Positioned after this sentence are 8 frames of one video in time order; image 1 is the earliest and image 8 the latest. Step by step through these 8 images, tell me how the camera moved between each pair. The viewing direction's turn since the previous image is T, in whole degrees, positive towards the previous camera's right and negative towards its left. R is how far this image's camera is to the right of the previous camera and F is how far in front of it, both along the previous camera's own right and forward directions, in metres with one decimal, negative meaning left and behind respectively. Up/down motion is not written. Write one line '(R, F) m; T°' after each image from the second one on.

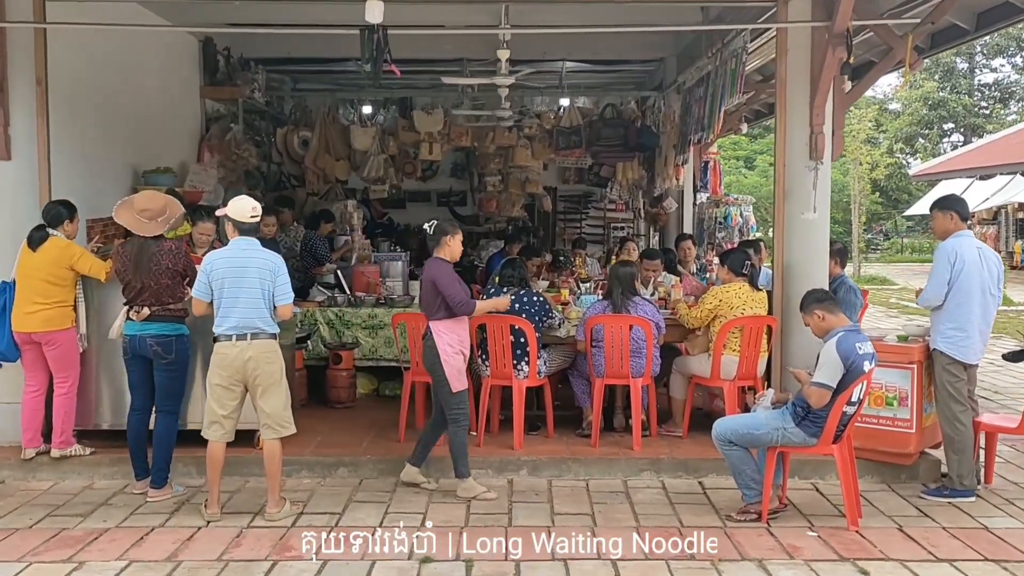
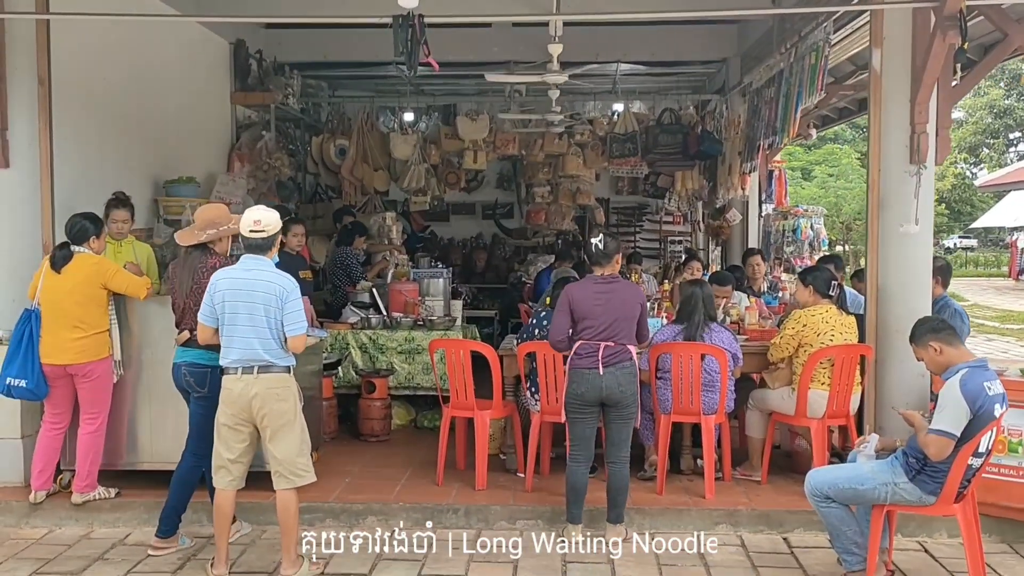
(0.0, +0.5) m; -3°
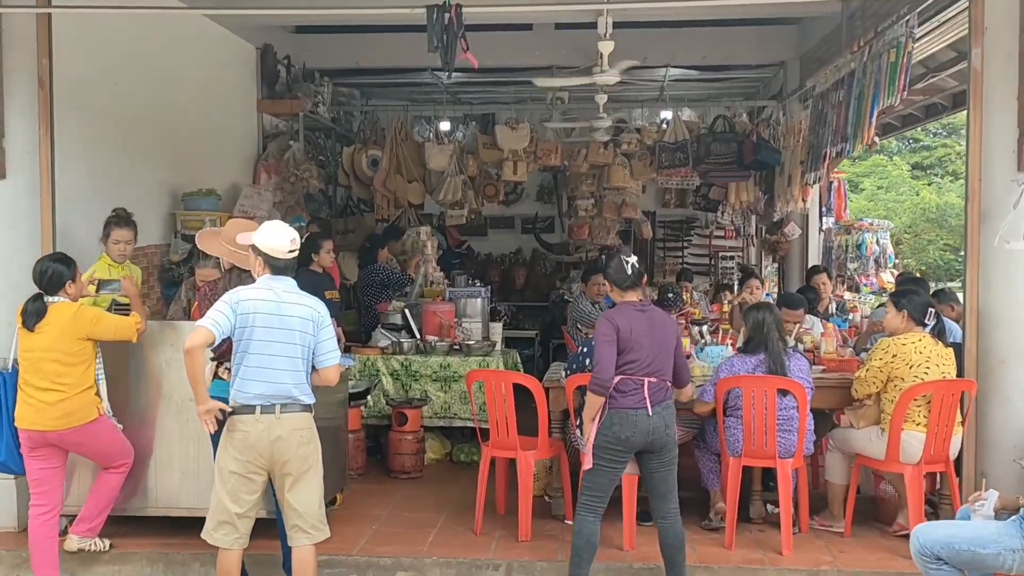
(0.0, +0.4) m; -2°
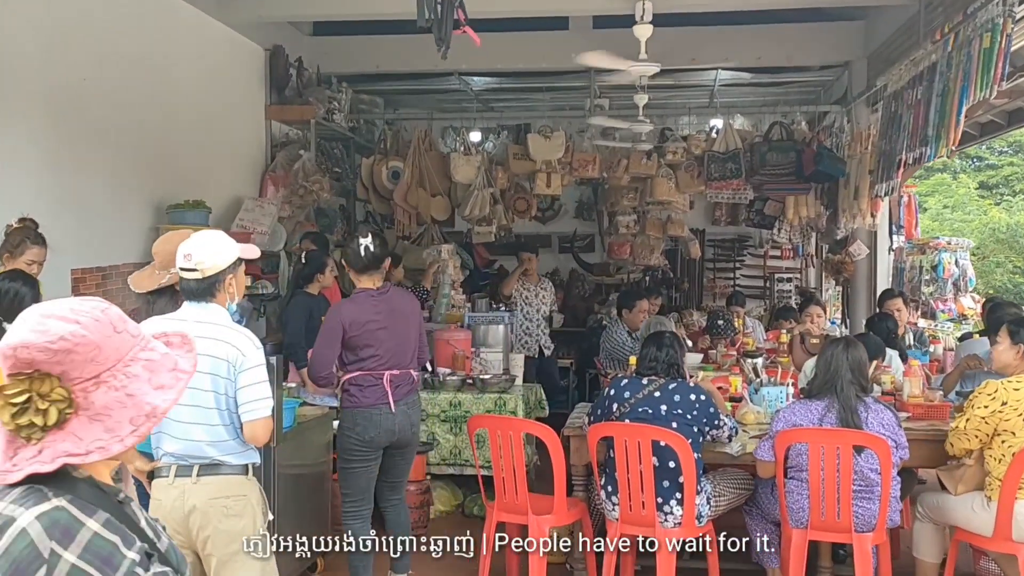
(+0.1, +0.6) m; -3°
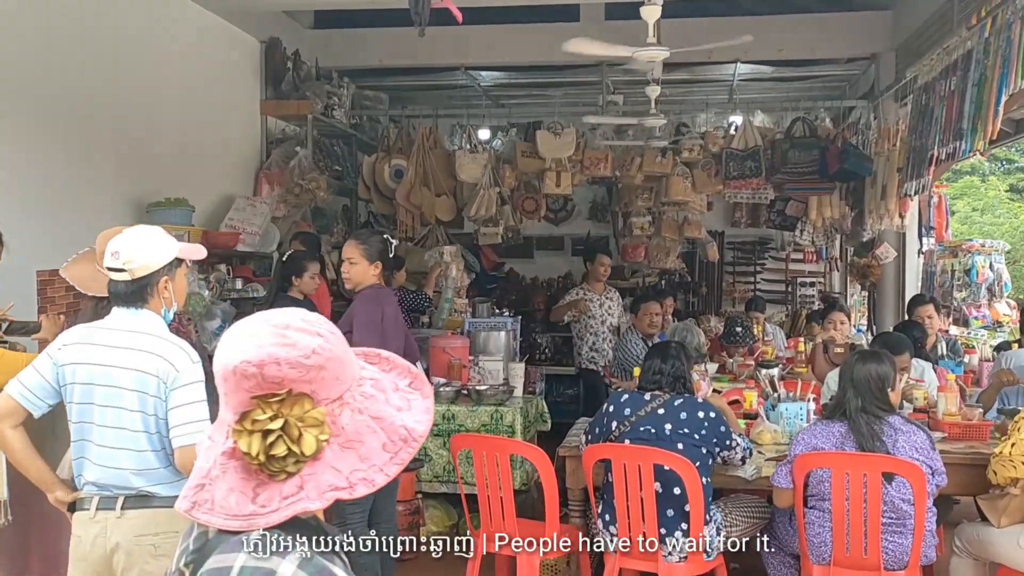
(+0.1, +0.3) m; -1°
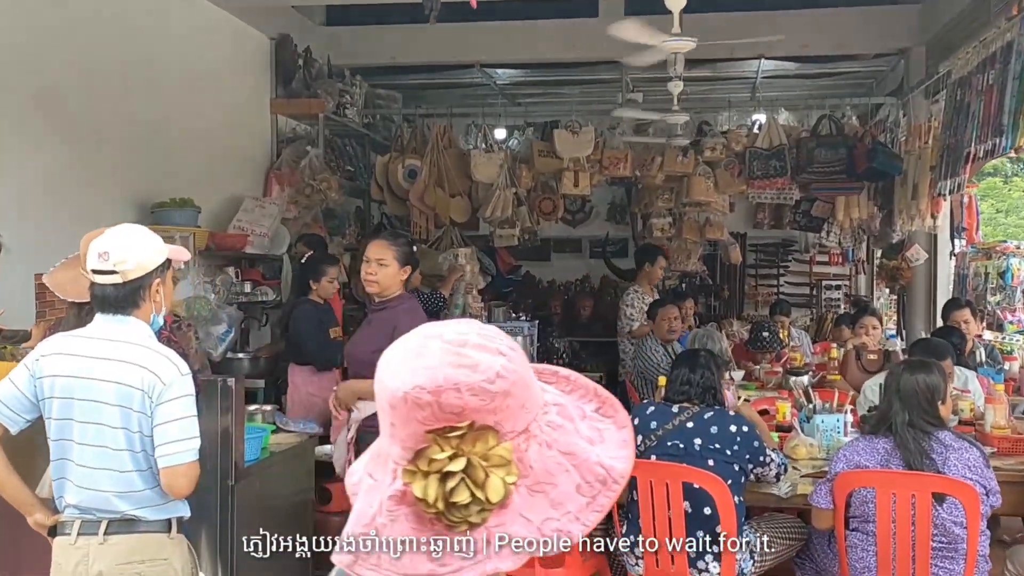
(0.0, +0.2) m; -1°
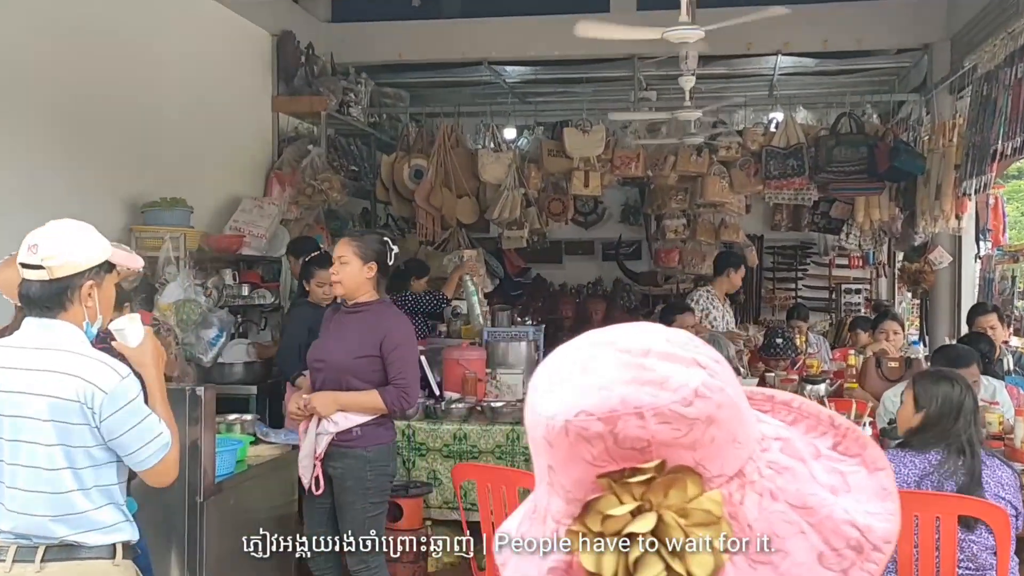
(+0.1, +0.2) m; -1°
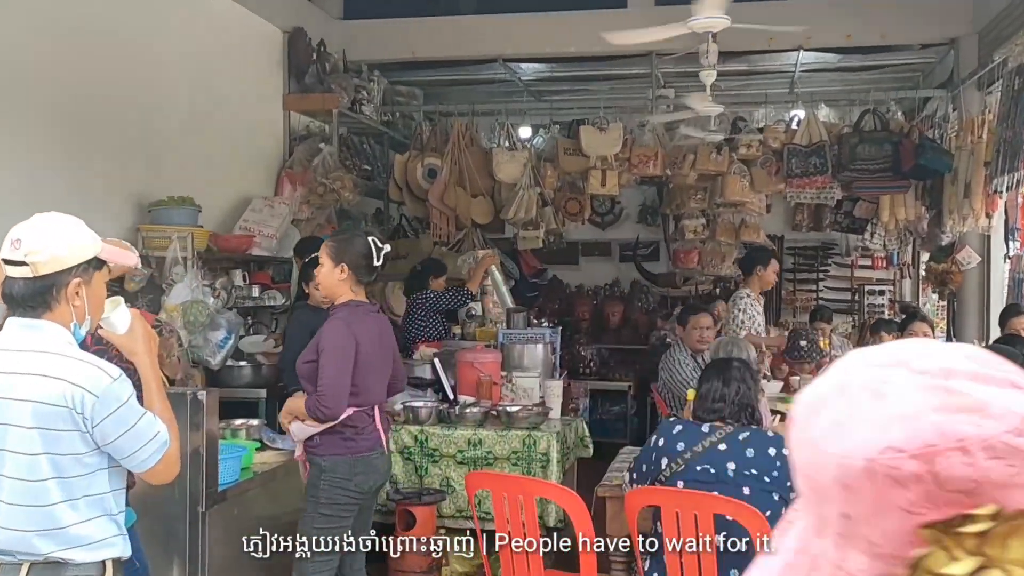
(0.0, +0.1) m; -1°
